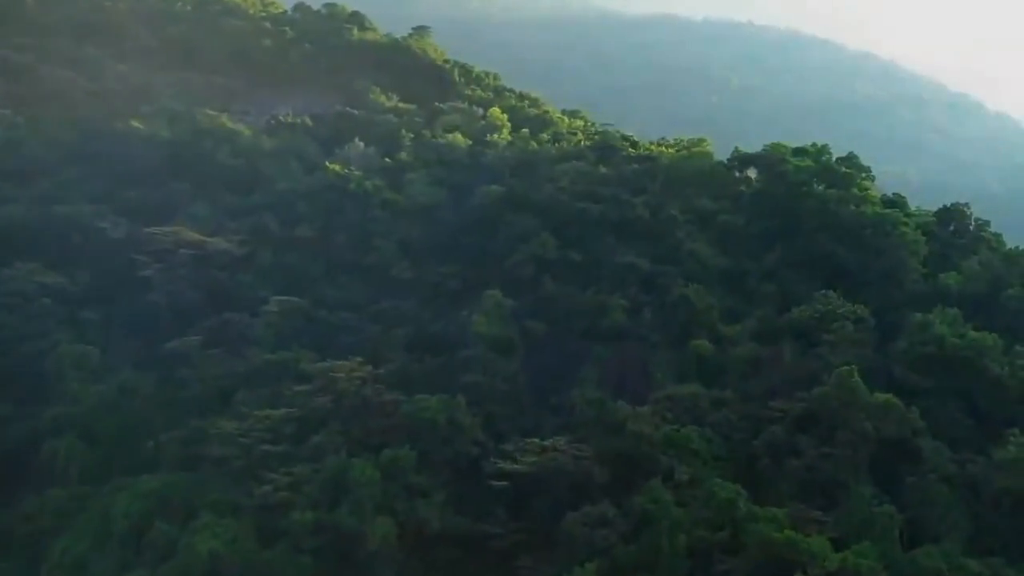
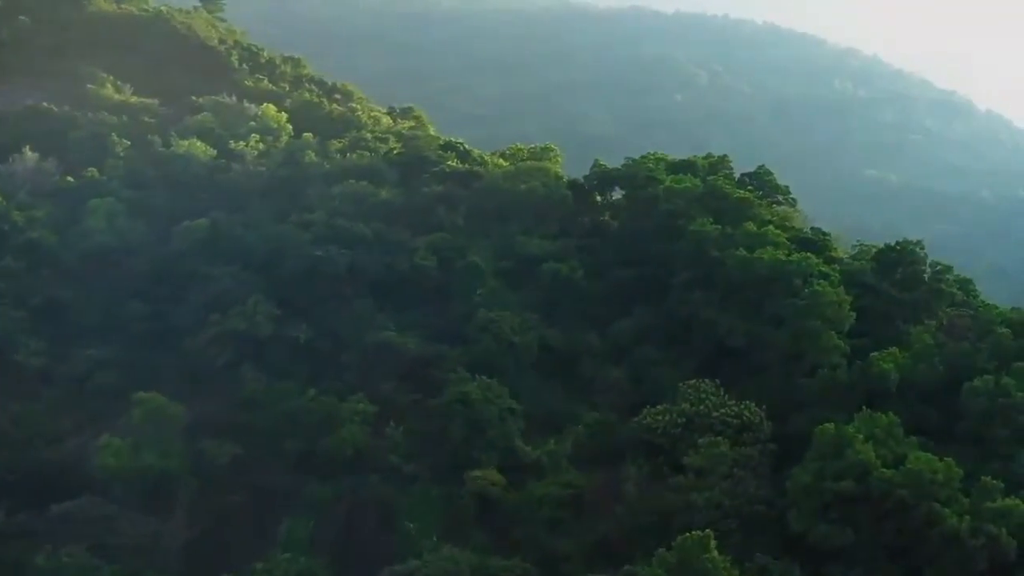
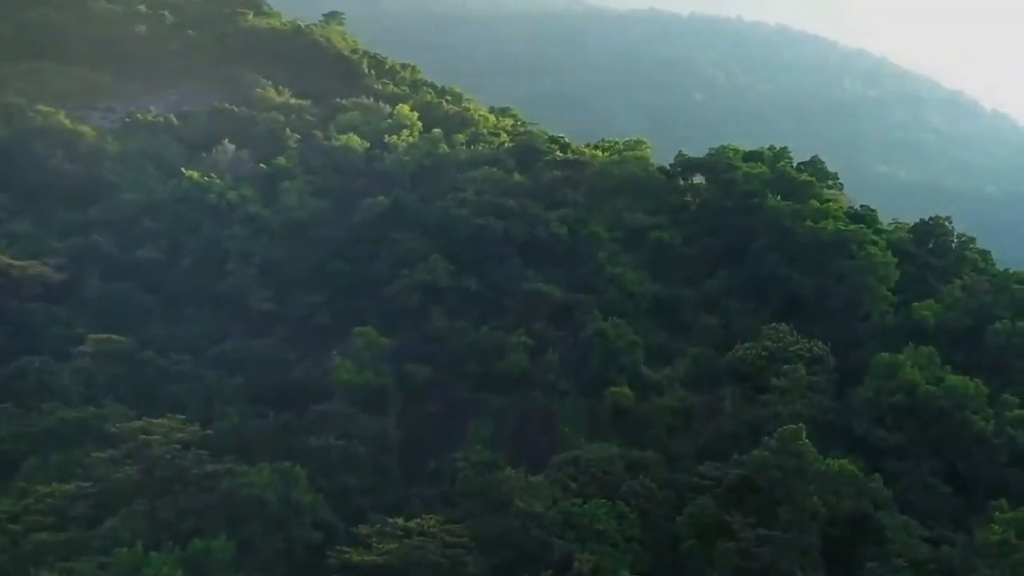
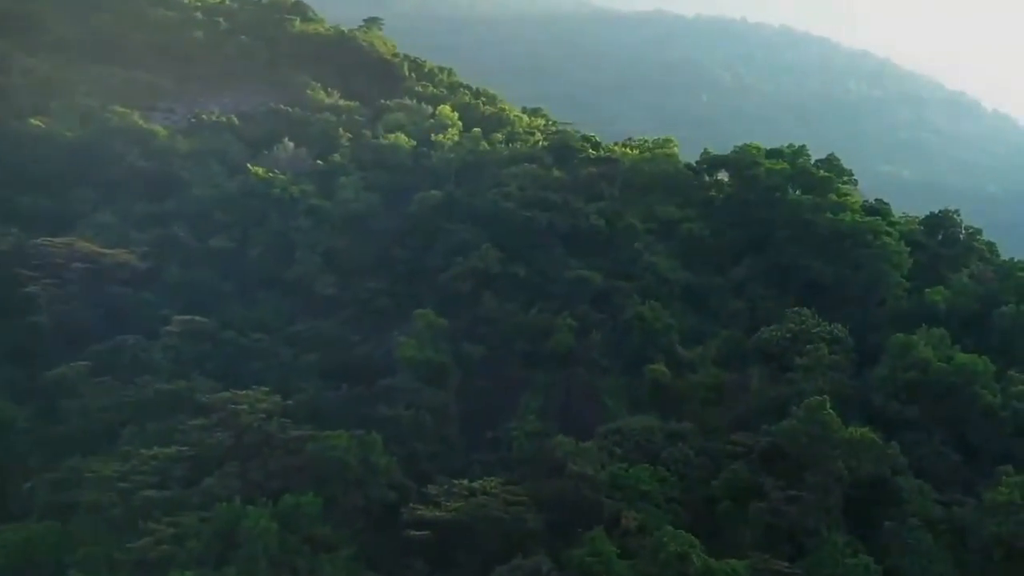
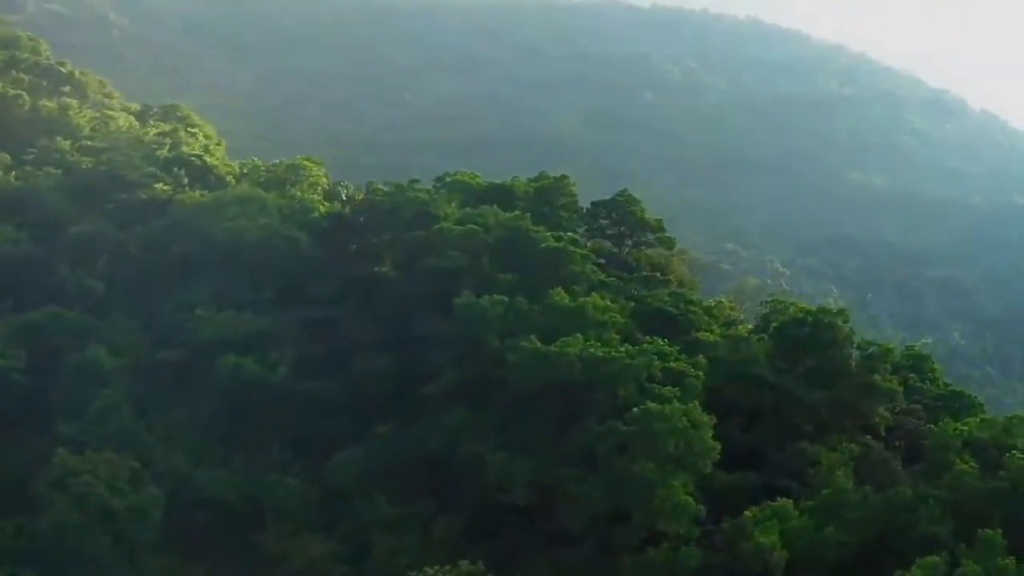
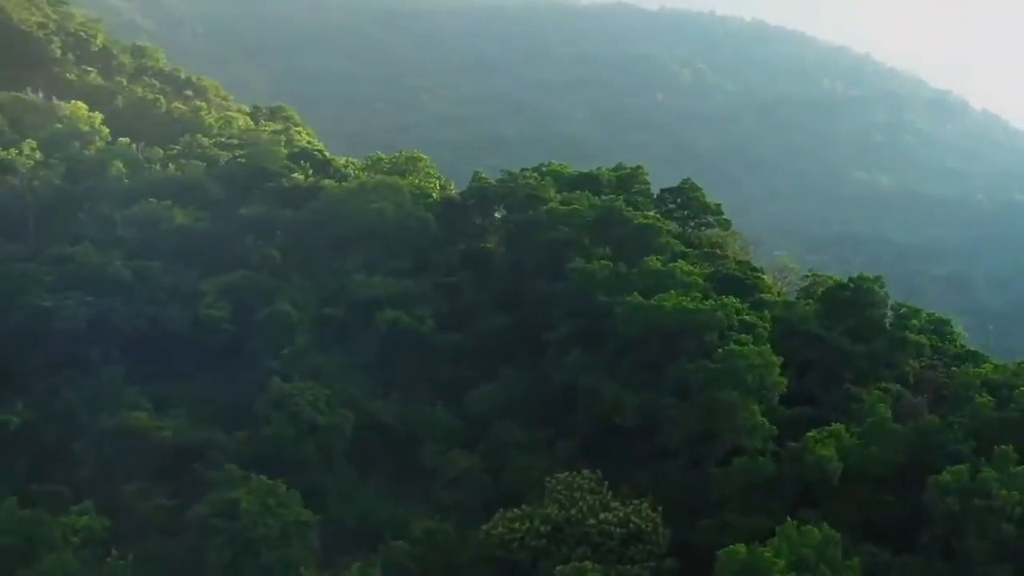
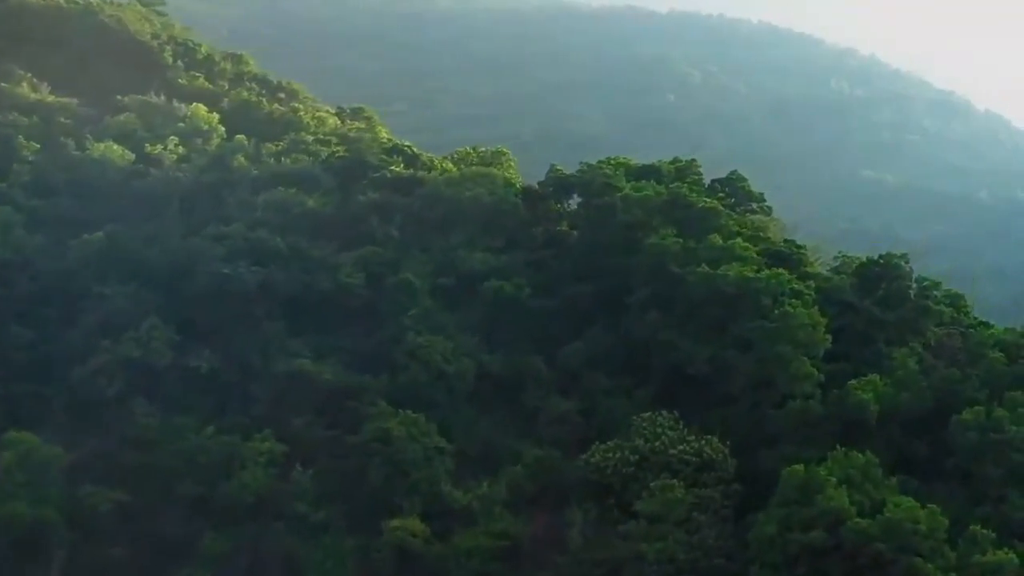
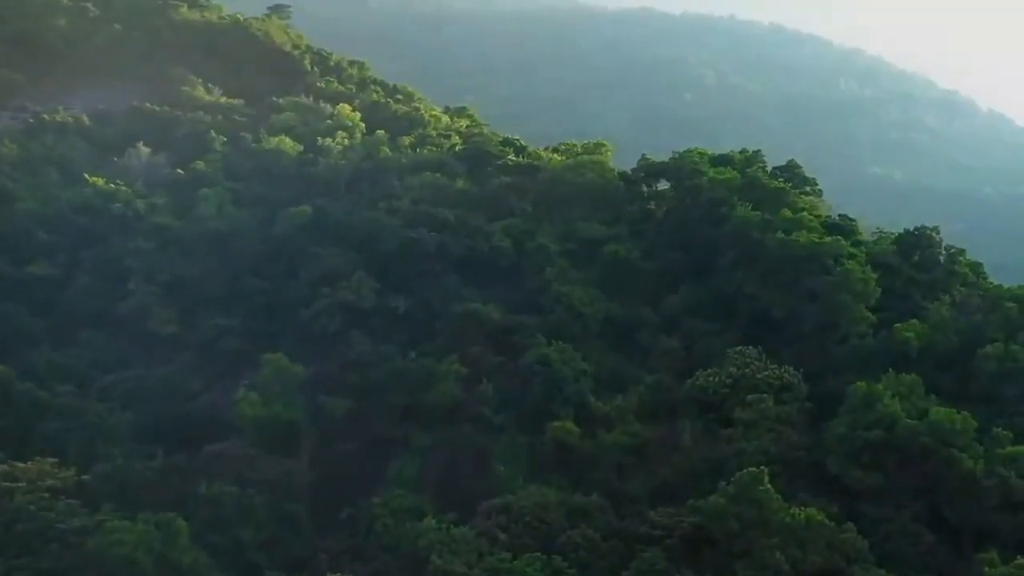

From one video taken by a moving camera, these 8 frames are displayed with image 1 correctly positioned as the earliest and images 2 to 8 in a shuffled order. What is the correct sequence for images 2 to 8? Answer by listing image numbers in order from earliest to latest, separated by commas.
4, 3, 8, 2, 7, 6, 5
